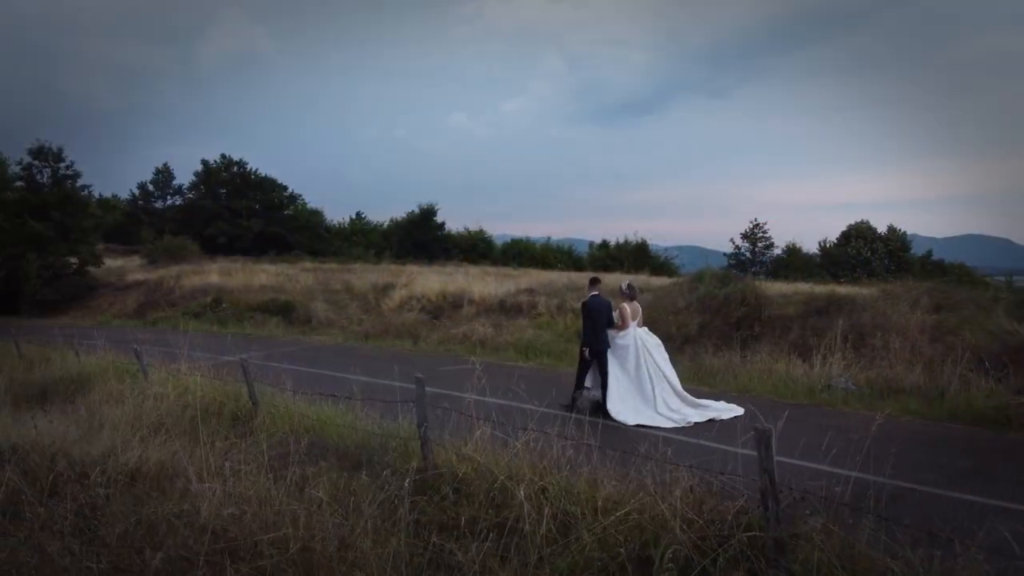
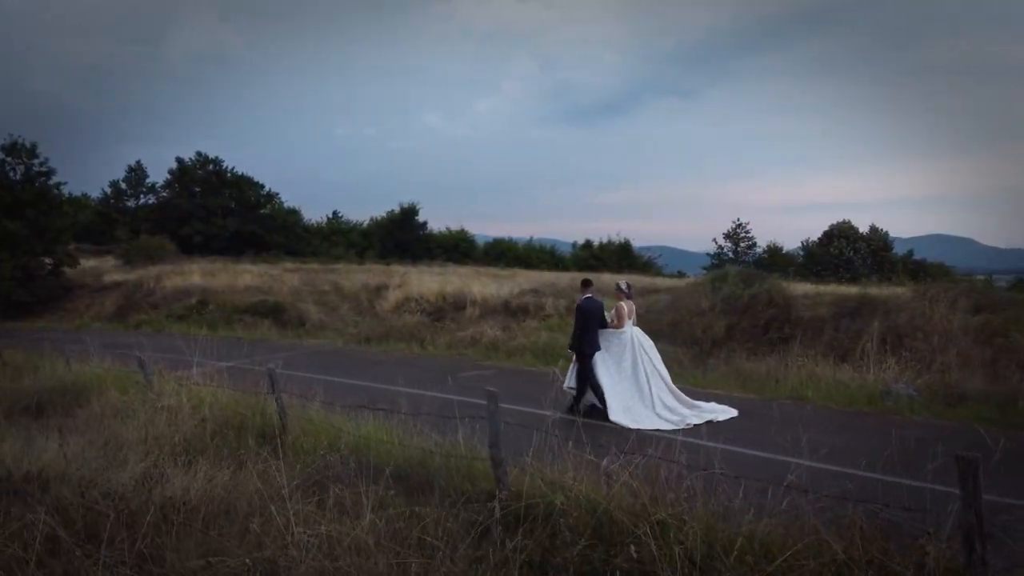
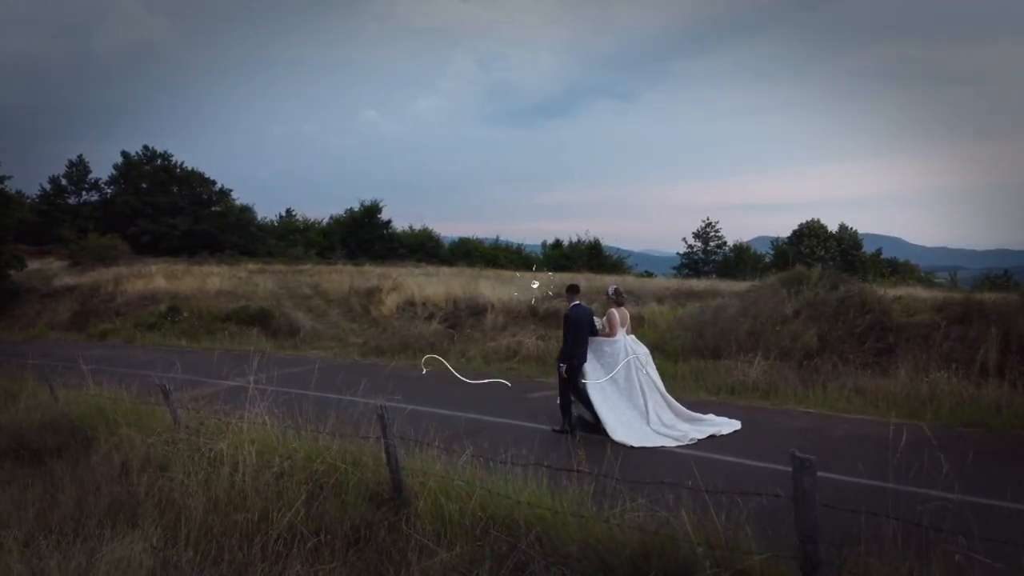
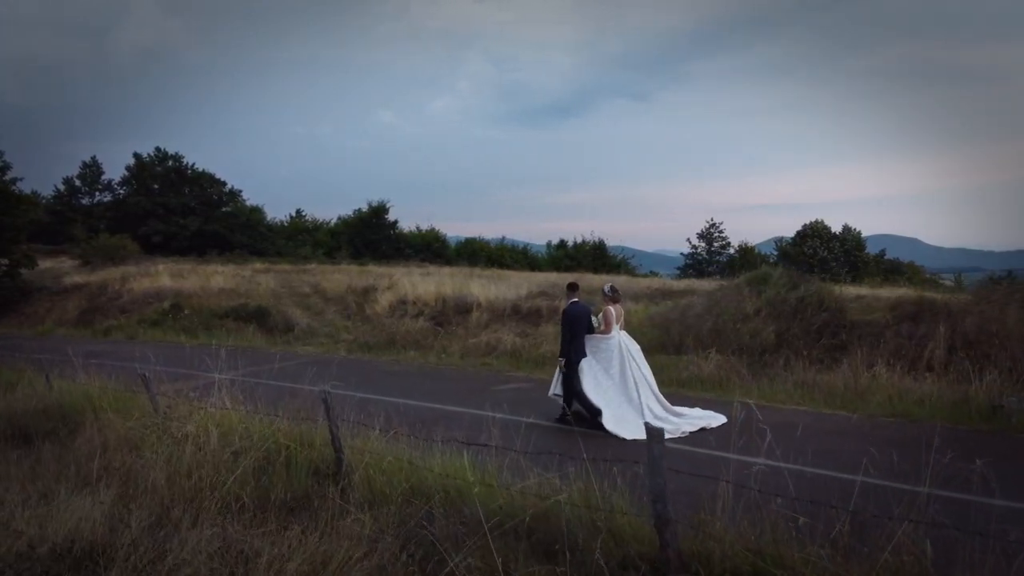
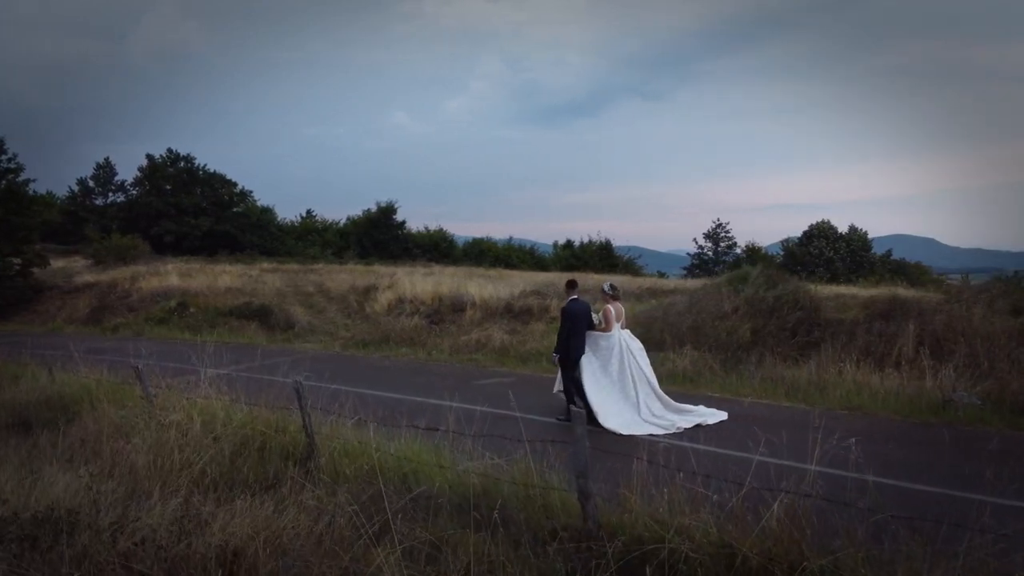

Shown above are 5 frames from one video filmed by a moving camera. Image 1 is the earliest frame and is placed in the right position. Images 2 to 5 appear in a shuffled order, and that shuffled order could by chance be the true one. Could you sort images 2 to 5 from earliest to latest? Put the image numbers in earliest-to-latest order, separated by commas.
2, 5, 4, 3
